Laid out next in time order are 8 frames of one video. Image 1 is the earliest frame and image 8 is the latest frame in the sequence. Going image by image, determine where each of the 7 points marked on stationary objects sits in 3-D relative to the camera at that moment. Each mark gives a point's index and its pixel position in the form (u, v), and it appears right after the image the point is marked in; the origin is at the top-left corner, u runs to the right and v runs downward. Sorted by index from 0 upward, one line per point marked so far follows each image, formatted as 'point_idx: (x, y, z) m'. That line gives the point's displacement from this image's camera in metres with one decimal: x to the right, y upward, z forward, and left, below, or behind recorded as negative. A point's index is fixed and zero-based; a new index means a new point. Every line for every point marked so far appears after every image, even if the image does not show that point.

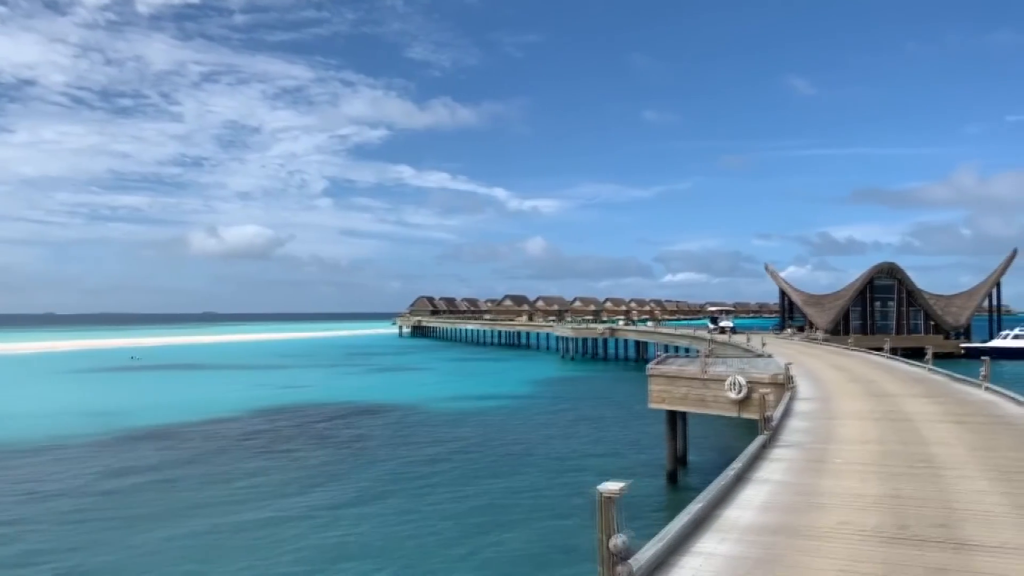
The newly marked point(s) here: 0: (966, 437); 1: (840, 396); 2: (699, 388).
0: (+5.3, -1.8, +8.3) m
1: (+5.5, -1.8, +12.0) m
2: (+4.1, -2.2, +15.5) m
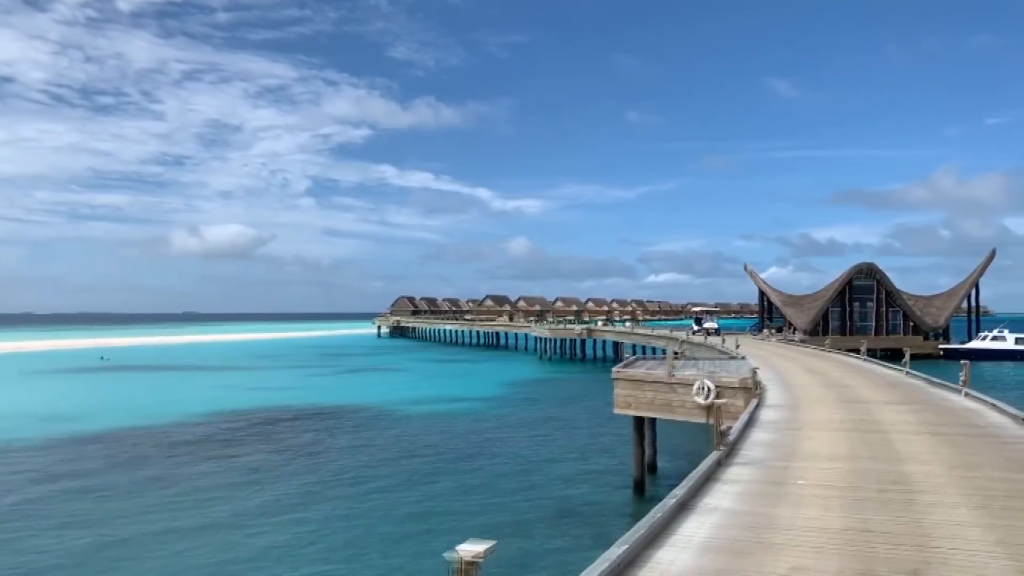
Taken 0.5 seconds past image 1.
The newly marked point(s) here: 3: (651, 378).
0: (+4.6, -1.8, +7.5) m
1: (+4.7, -1.8, +11.2) m
2: (+3.2, -2.2, +14.7) m
3: (+2.9, -1.9, +14.9) m
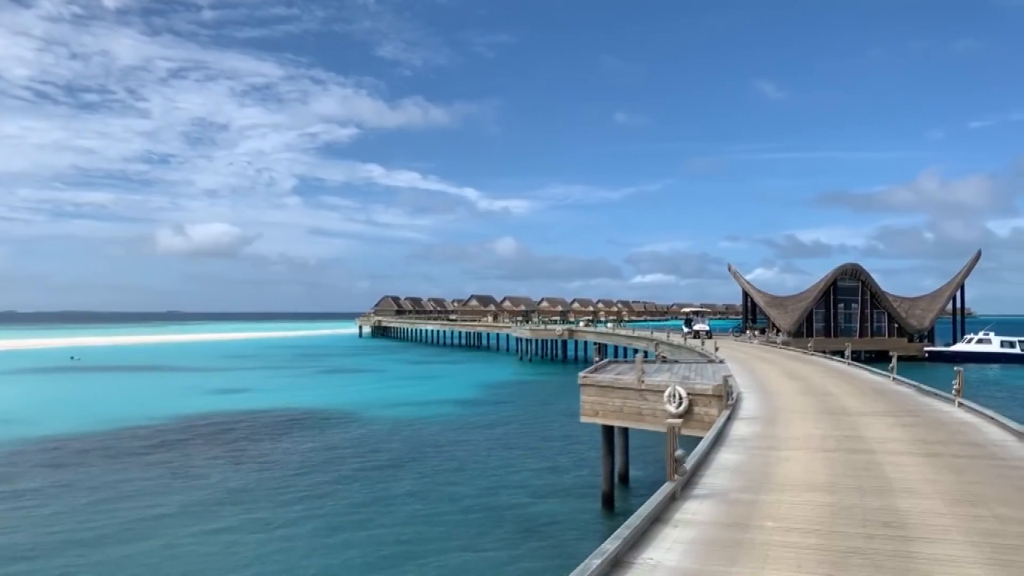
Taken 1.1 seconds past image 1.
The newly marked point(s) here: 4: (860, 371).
0: (+3.9, -1.7, +6.4) m
1: (+3.9, -1.8, +10.1) m
2: (+2.3, -2.1, +13.5) m
3: (+2.1, -1.9, +13.7) m
4: (+8.2, -2.0, +16.6) m
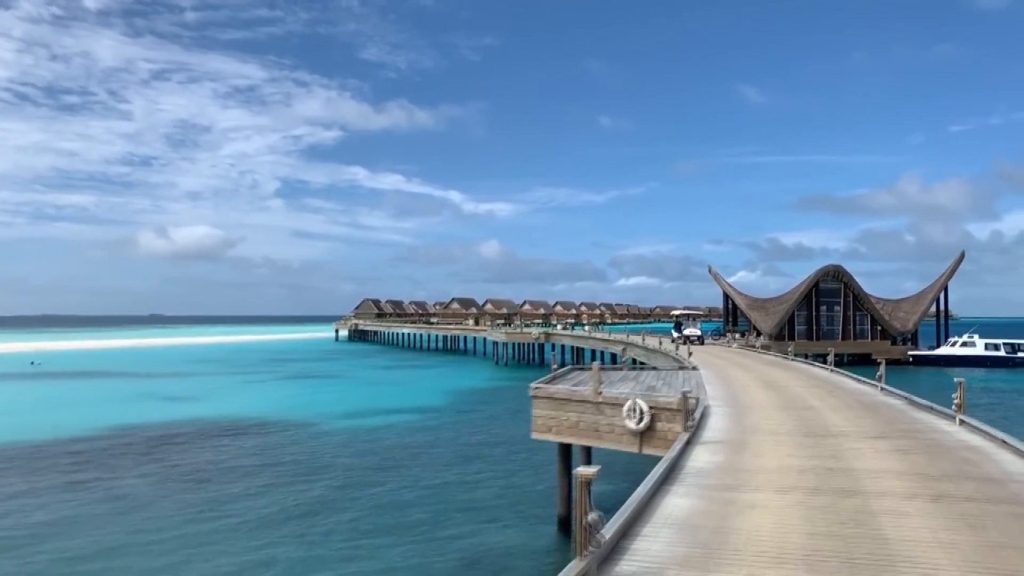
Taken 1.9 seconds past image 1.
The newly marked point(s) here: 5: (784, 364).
0: (+3.0, -1.7, +4.8) m
1: (+3.0, -1.8, +8.5) m
2: (+1.3, -2.1, +11.9) m
3: (+1.1, -1.9, +12.1) m
4: (+7.2, -1.9, +15.2) m
5: (+7.4, -2.1, +19.1) m
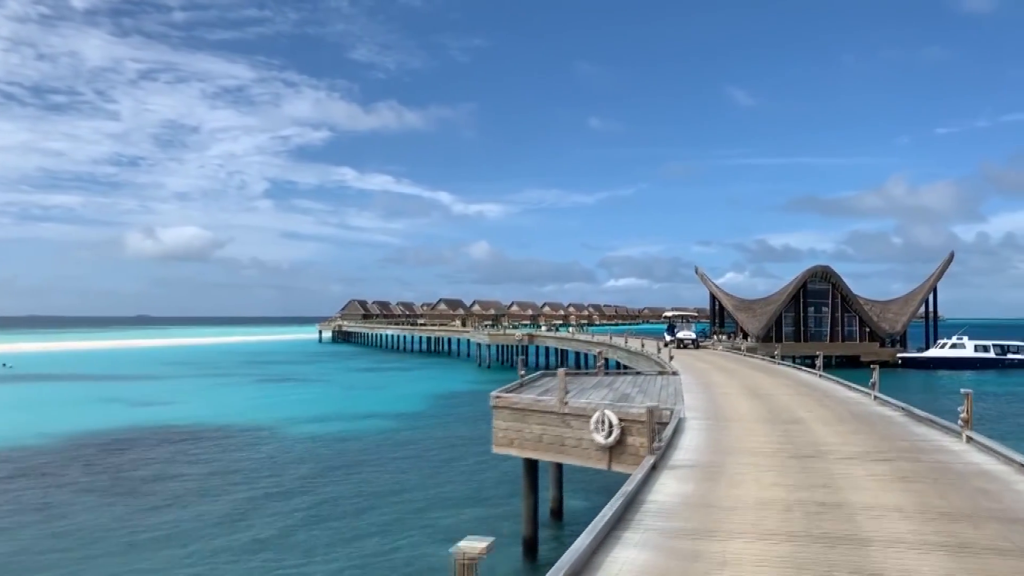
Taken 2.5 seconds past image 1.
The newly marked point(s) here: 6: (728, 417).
0: (+2.5, -1.6, +3.6) m
1: (+2.4, -1.7, +7.3) m
2: (+0.7, -2.1, +10.8) m
3: (+0.4, -1.8, +10.9) m
4: (+6.5, -1.9, +14.1) m
5: (+6.6, -2.1, +18.0) m
6: (+3.0, -1.8, +9.8) m
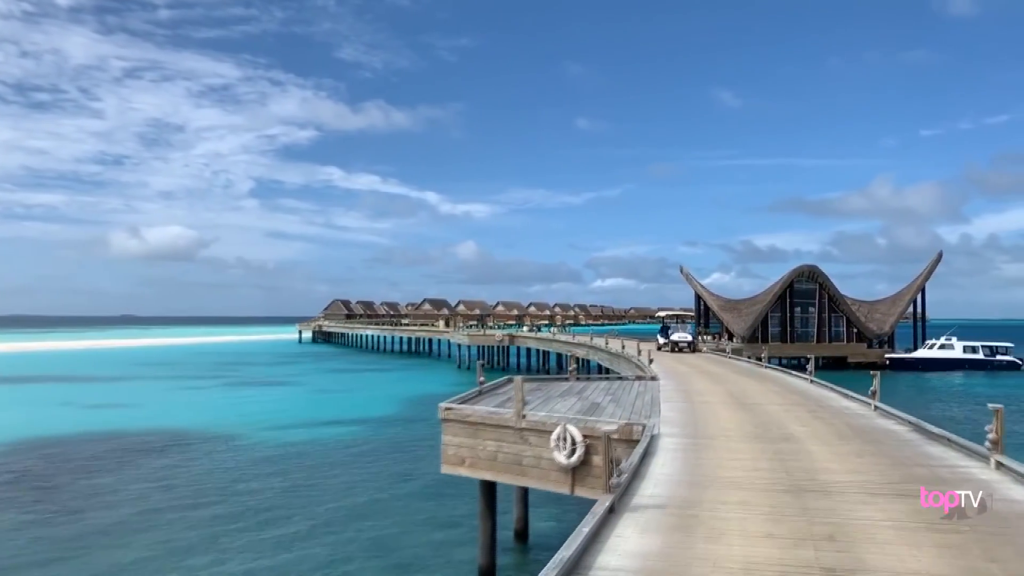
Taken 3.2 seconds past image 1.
0: (+1.9, -1.6, +2.2) m
1: (+1.8, -1.7, +5.9) m
2: (0.0, -2.0, +9.3) m
3: (-0.3, -1.8, +9.5) m
4: (+5.7, -1.9, +12.7) m
5: (+5.8, -2.0, +16.7) m
6: (+2.4, -1.7, +8.4) m
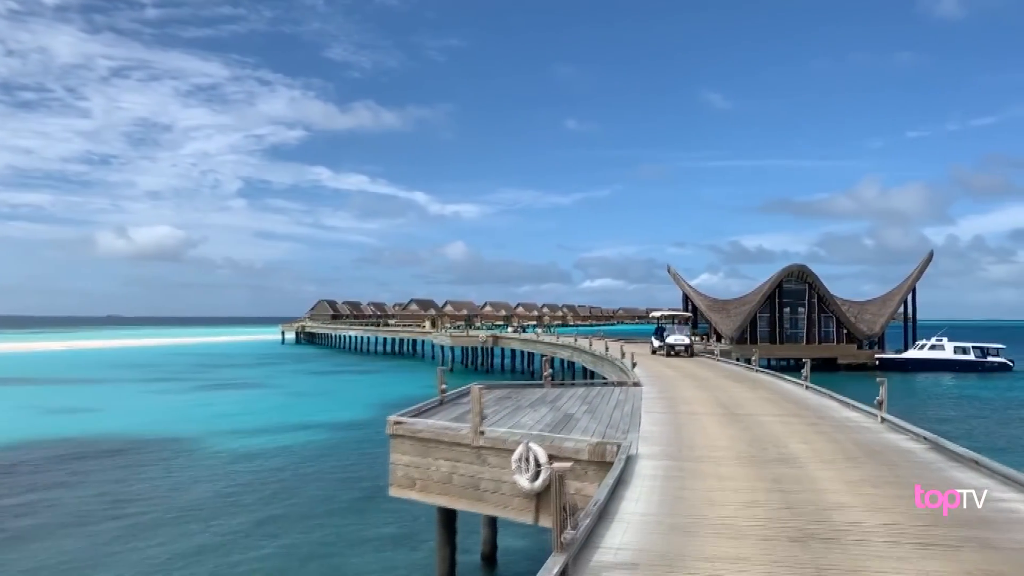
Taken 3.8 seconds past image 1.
0: (+1.5, -1.5, +1.0) m
1: (+1.3, -1.6, +4.7) m
2: (-0.5, -2.0, +8.1) m
3: (-0.8, -1.7, +8.2) m
4: (+5.2, -1.8, +11.6) m
5: (+5.2, -2.0, +15.5) m
6: (+1.9, -1.7, +7.2) m
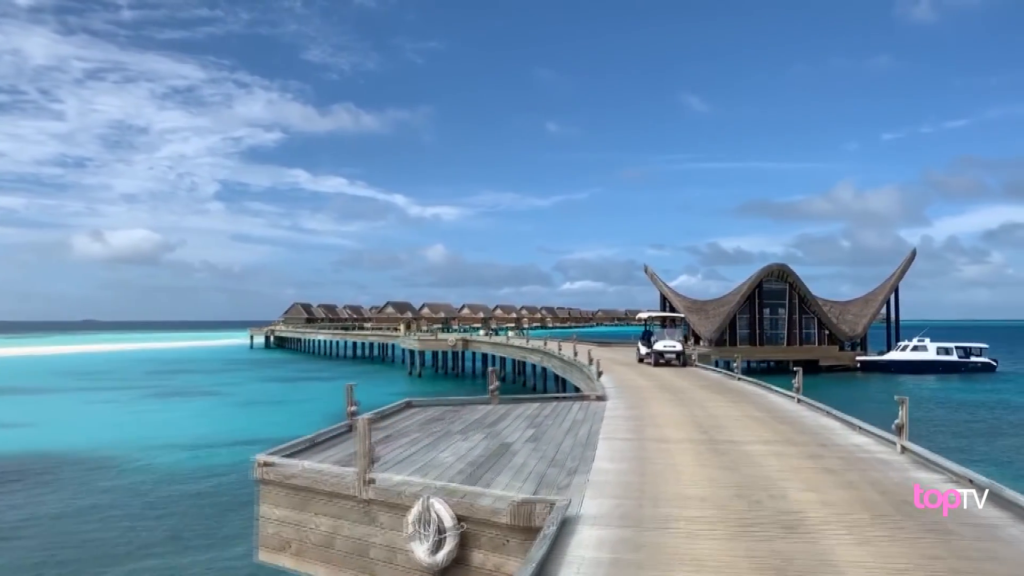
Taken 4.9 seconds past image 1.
0: (+0.9, -1.4, -1.1) m
1: (+0.6, -1.5, +2.6) m
2: (-1.3, -1.9, +5.9) m
3: (-1.6, -1.7, +6.0) m
4: (+4.3, -1.8, +9.5) m
5: (+4.2, -1.9, +13.5) m
6: (+1.1, -1.6, +5.1) m
